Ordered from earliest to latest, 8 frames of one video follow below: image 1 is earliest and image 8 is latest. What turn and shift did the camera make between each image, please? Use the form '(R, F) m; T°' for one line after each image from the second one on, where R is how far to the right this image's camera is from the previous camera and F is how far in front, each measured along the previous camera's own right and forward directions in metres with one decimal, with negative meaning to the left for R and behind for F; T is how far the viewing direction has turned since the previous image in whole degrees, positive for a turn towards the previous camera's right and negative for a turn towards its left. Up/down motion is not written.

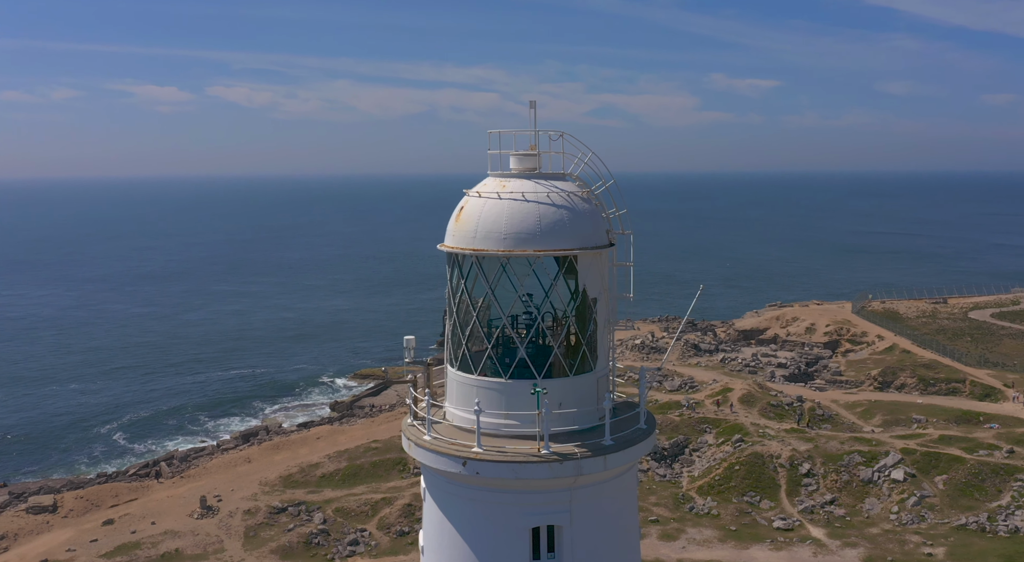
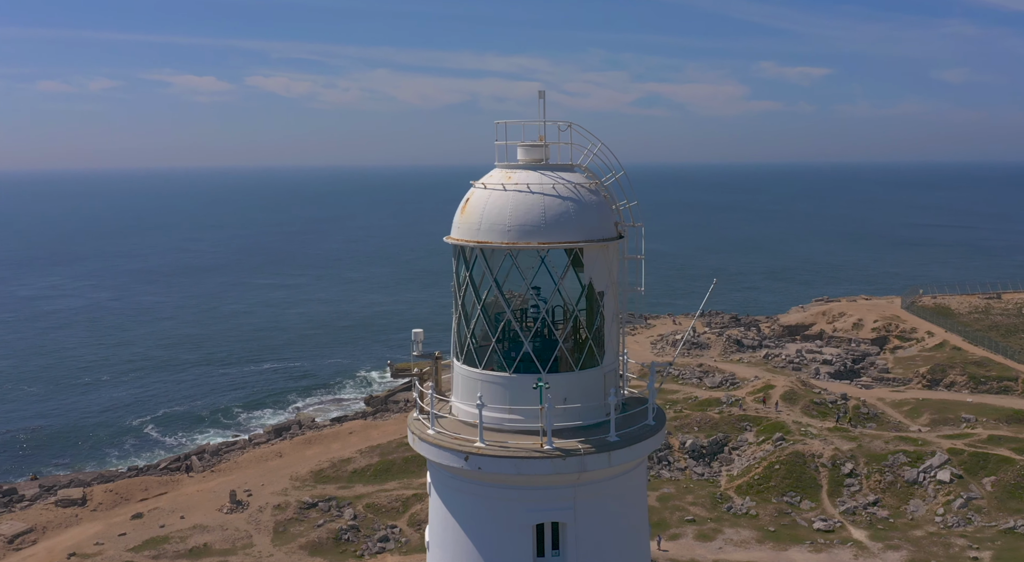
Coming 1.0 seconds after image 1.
(+1.7, +0.9) m; -3°
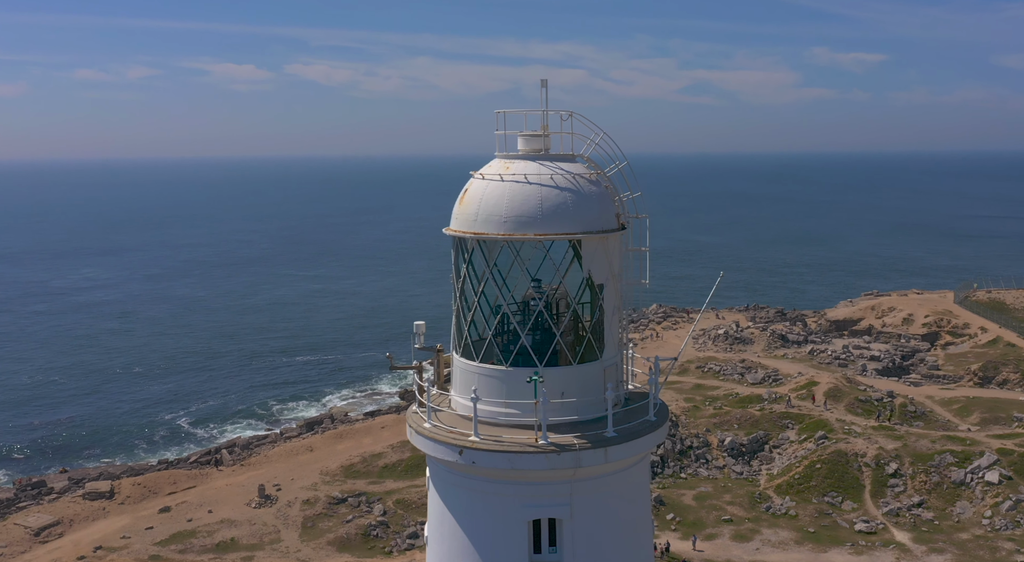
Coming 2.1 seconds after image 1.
(+2.0, +1.0) m; -3°
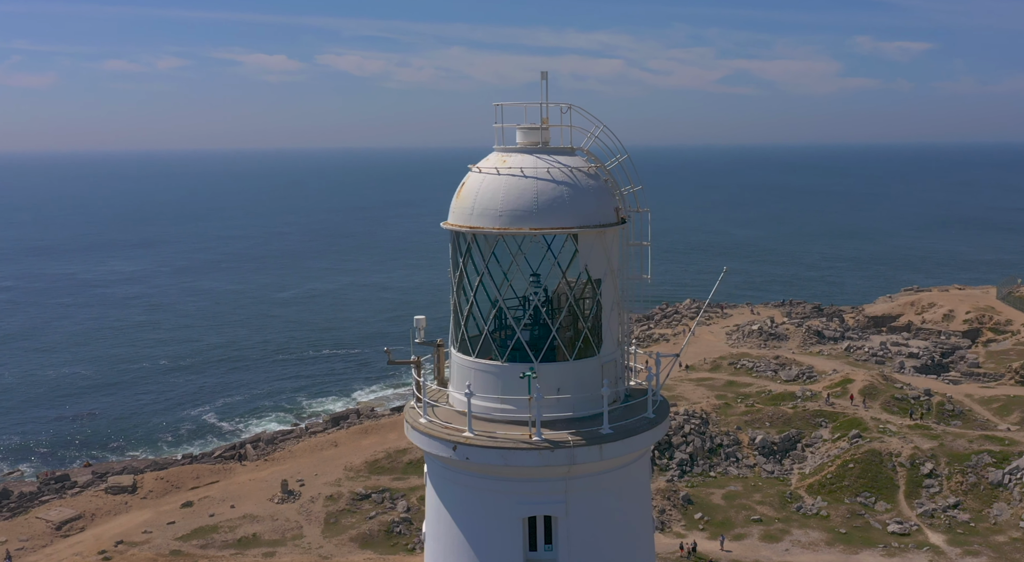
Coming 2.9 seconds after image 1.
(+1.6, +0.7) m; -3°
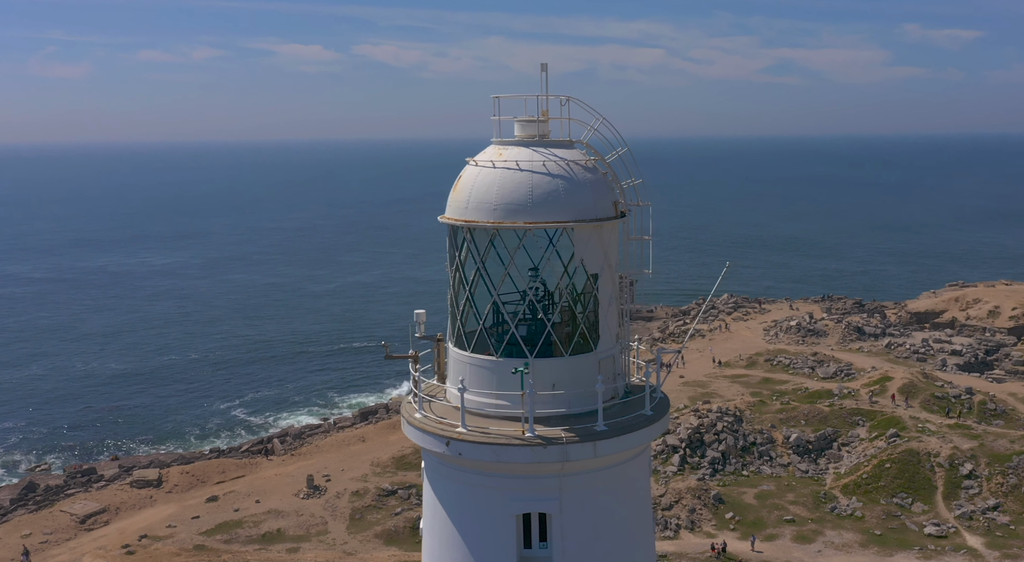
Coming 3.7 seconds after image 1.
(+1.7, +0.6) m; -3°
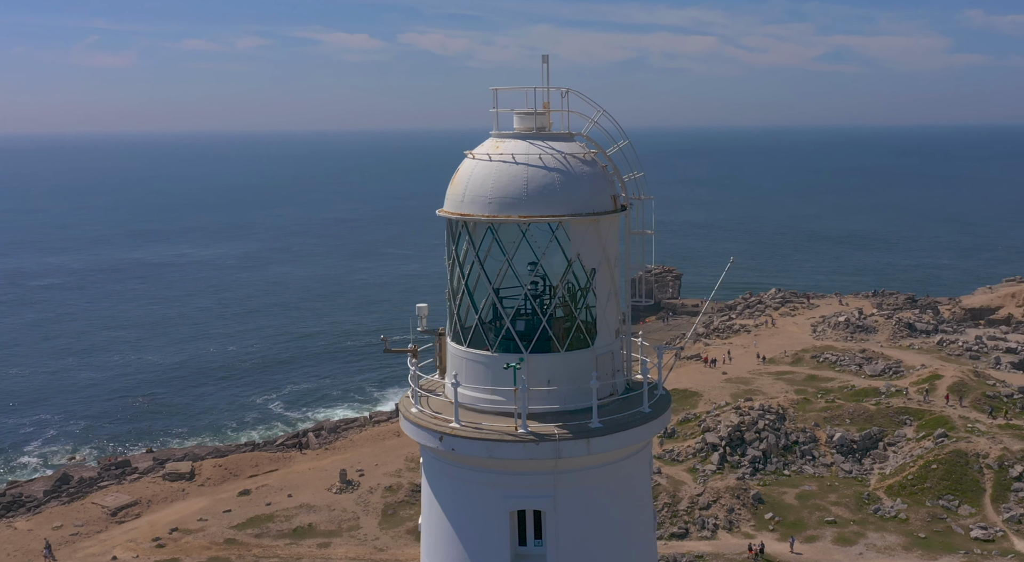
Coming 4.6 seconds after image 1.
(+2.0, +0.7) m; -4°
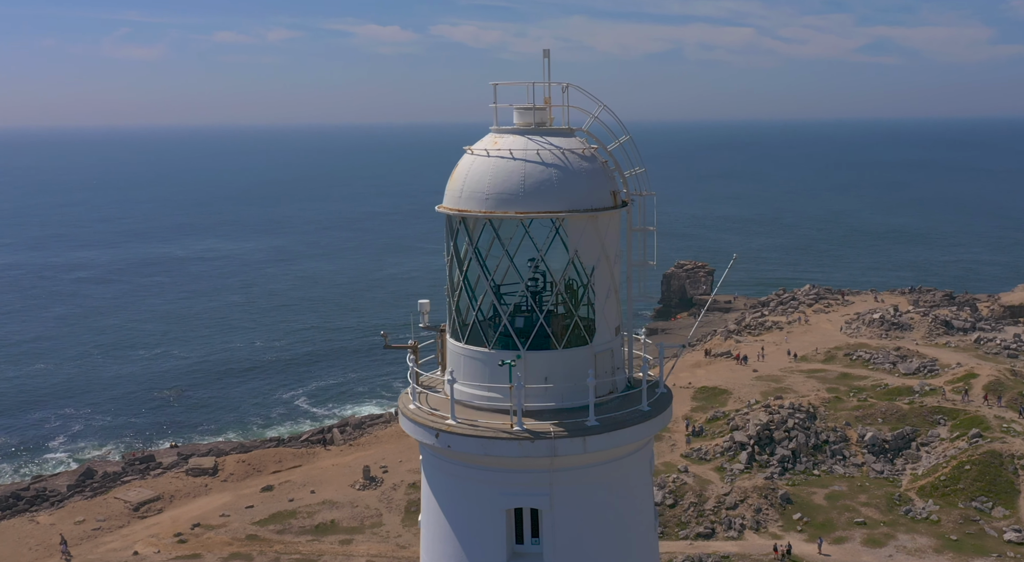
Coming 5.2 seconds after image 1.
(+1.4, +0.4) m; -3°
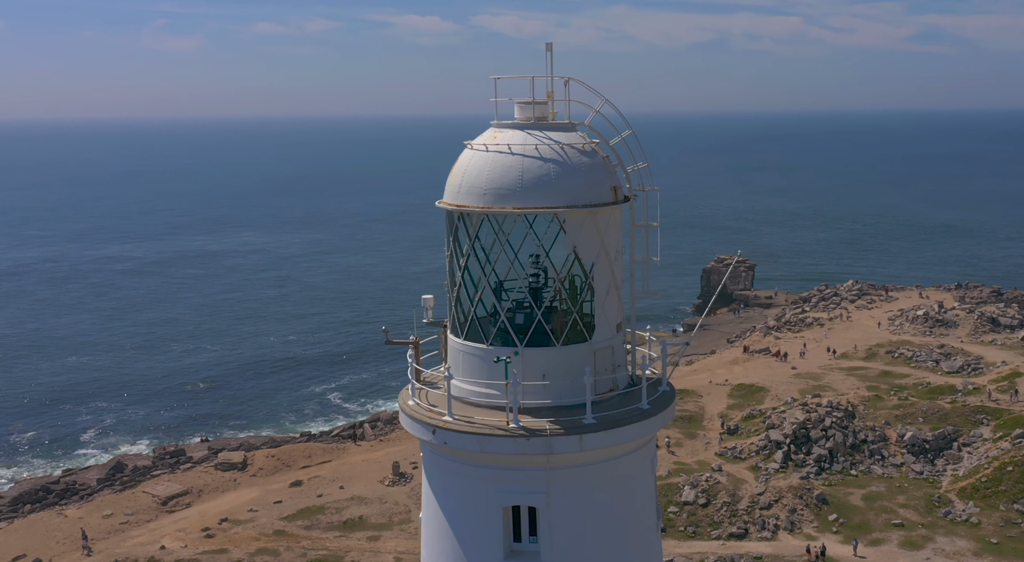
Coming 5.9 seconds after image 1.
(+1.6, +0.5) m; -3°
